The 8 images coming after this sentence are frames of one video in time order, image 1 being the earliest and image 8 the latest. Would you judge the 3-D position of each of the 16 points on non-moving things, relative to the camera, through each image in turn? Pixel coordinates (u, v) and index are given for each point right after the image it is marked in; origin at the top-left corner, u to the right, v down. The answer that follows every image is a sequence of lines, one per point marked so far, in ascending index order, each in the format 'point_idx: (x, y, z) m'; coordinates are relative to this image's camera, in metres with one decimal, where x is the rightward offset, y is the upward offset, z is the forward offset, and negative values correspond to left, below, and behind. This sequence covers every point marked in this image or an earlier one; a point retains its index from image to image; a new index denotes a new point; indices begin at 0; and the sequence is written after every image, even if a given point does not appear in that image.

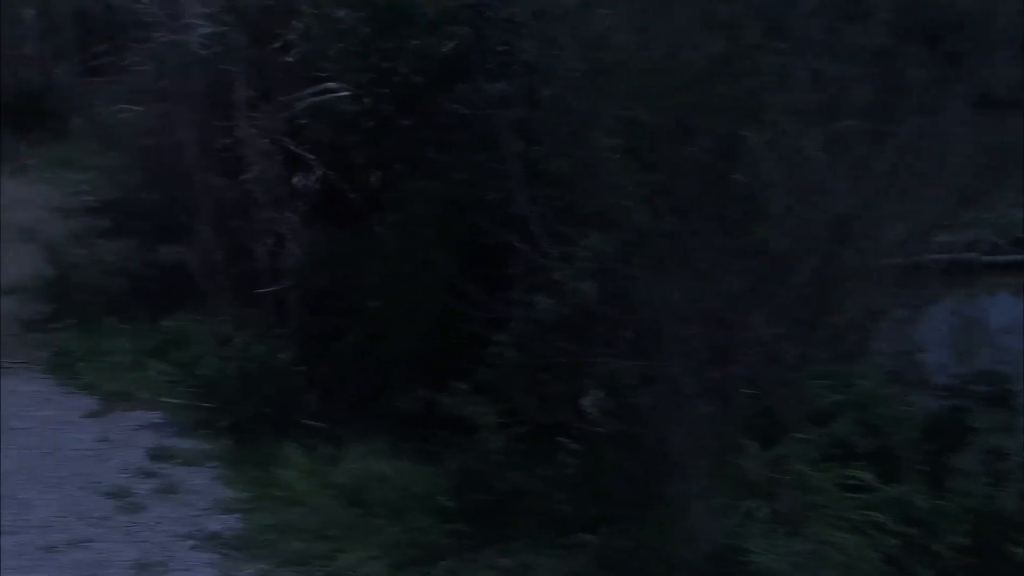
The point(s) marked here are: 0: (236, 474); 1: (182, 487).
0: (-1.3, -0.9, +5.2) m
1: (-1.5, -0.9, +5.1) m
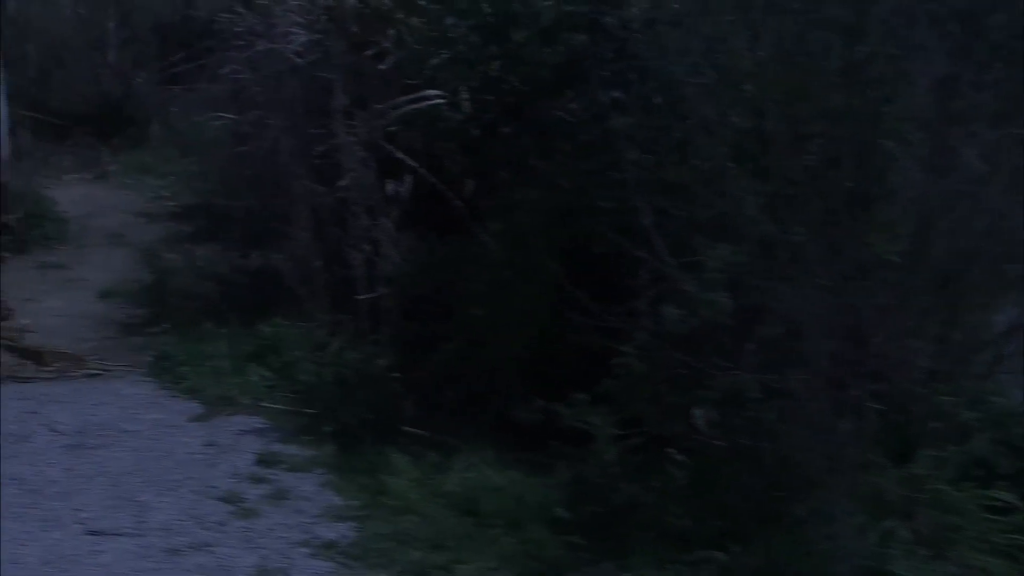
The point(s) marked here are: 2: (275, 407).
0: (-0.8, -0.9, +5.2) m
1: (-1.0, -0.9, +5.1) m
2: (-1.4, -0.7, +6.6) m
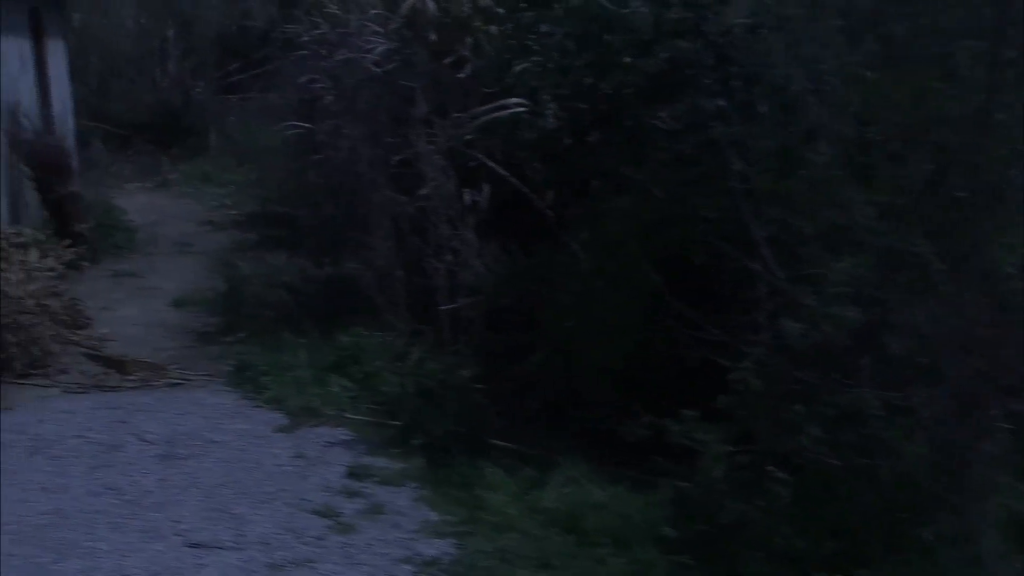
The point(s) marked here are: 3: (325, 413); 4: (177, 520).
0: (-0.3, -1.0, +5.2) m
1: (-0.6, -1.0, +5.0) m
2: (-0.9, -0.8, +6.5) m
3: (-1.1, -0.7, +6.6) m
4: (-1.5, -1.0, +4.8) m
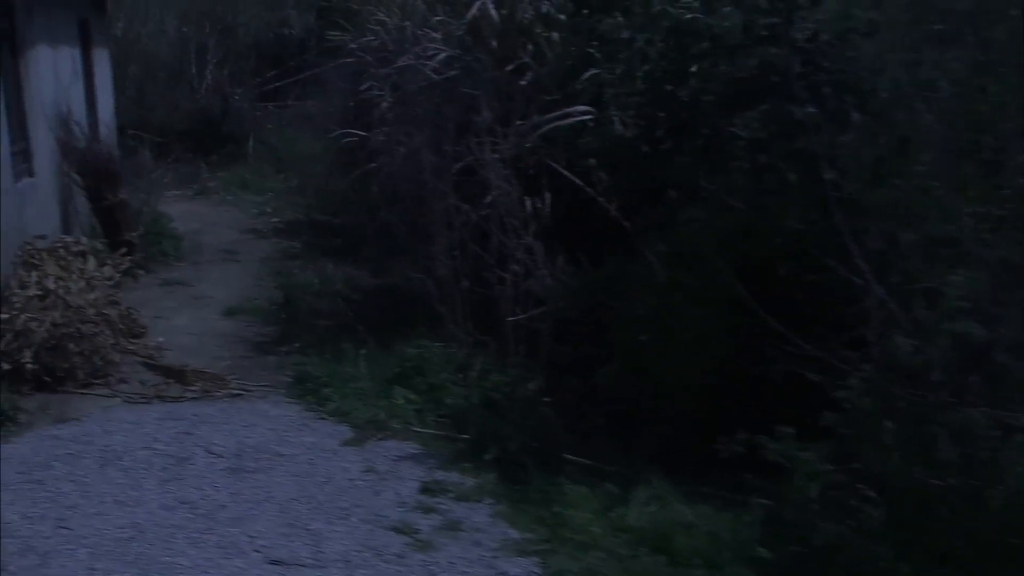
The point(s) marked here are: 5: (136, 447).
0: (0.0, -1.0, +5.1) m
1: (-0.2, -1.0, +4.9) m
2: (-0.5, -0.8, +6.4) m
3: (-0.7, -0.8, +6.5) m
4: (-1.1, -1.1, +4.8) m
5: (-2.0, -0.9, +6.0) m
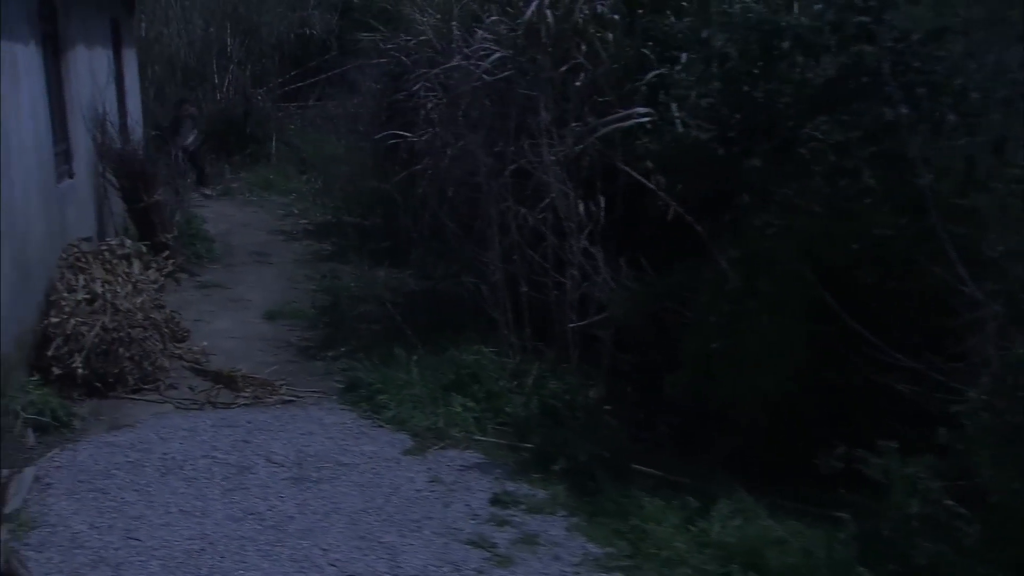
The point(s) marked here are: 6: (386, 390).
0: (+0.4, -1.0, +4.9) m
1: (+0.1, -1.1, +4.8) m
2: (-0.1, -0.9, +6.3) m
3: (-0.3, -0.8, +6.4) m
4: (-0.8, -1.1, +4.6) m
5: (-1.7, -0.9, +5.9) m
6: (-0.8, -0.6, +7.1) m
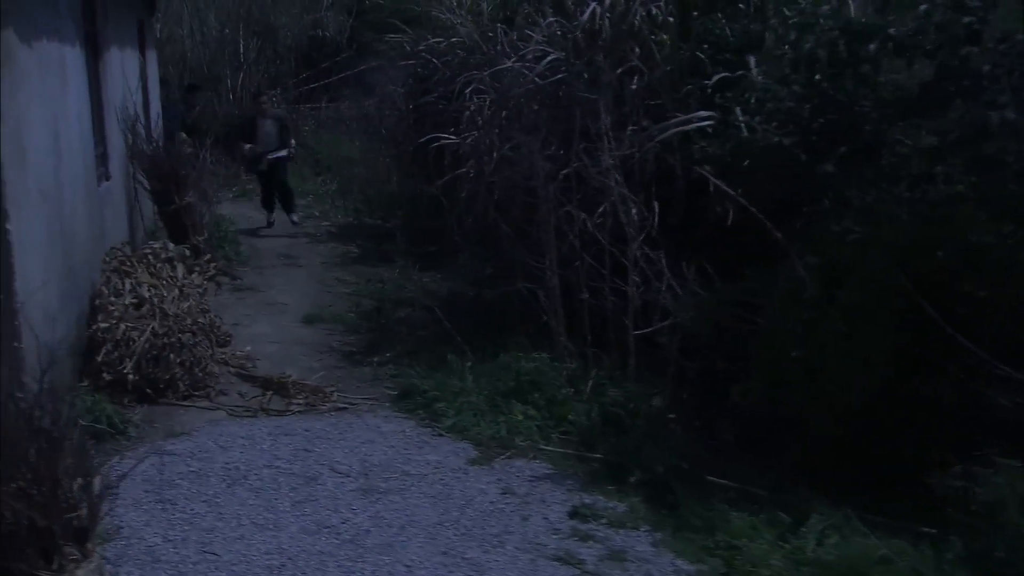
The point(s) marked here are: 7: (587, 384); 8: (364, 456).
0: (+0.7, -1.1, +4.8) m
1: (+0.5, -1.1, +4.7) m
2: (+0.2, -0.9, +6.1) m
3: (0.0, -0.9, +6.2) m
4: (-0.4, -1.1, +4.5) m
5: (-1.3, -0.9, +5.8) m
6: (-0.4, -0.7, +6.9) m
7: (+0.5, -0.6, +7.0) m
8: (-0.8, -0.9, +6.0) m
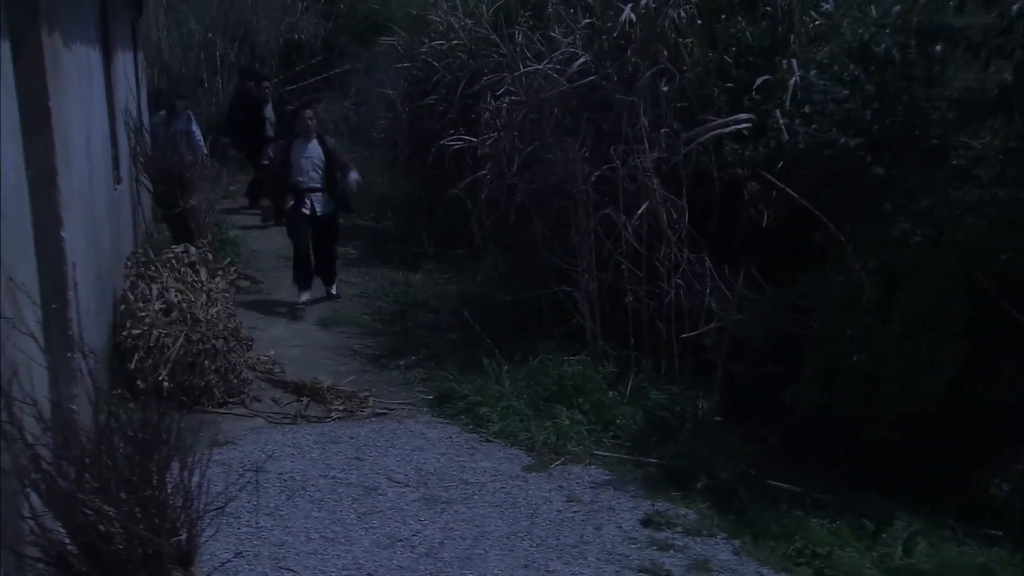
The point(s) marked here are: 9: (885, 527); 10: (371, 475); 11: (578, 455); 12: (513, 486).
0: (+1.0, -1.1, +4.7) m
1: (+0.8, -1.1, +4.6) m
2: (+0.5, -0.9, +6.1) m
3: (+0.3, -0.9, +6.2) m
4: (-0.1, -1.1, +4.4) m
5: (-1.0, -0.9, +5.6) m
6: (-0.2, -0.7, +6.8) m
7: (+0.7, -0.6, +6.9) m
8: (-0.5, -0.9, +5.9) m
9: (+1.6, -1.0, +4.9) m
10: (-0.7, -0.9, +5.7) m
11: (+0.4, -0.9, +6.1) m
12: (0.0, -1.0, +5.6) m
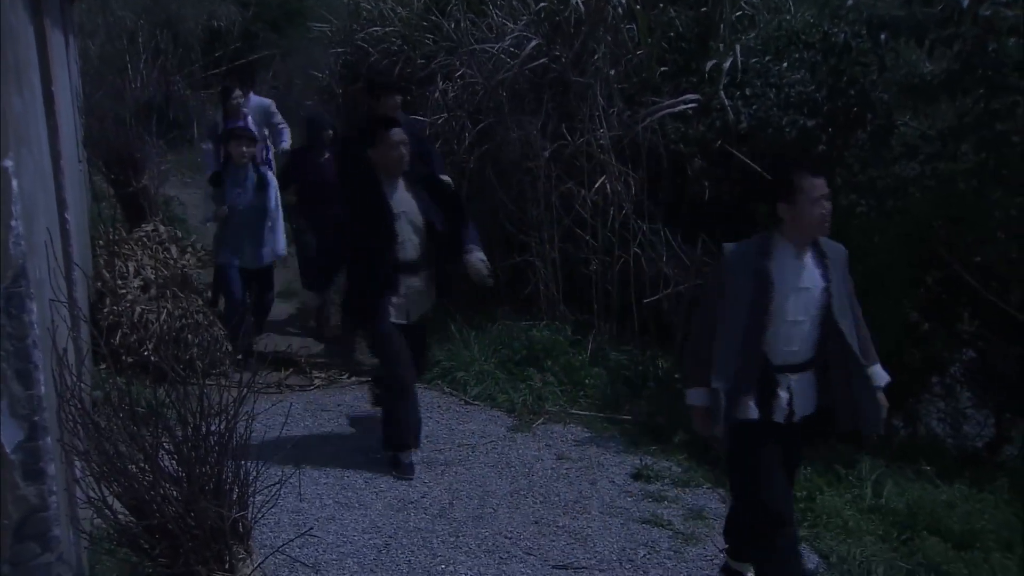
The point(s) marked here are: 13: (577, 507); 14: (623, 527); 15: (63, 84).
0: (+1.1, -1.0, +5.2) m
1: (+0.9, -1.0, +5.1) m
2: (+0.4, -0.7, +6.5) m
3: (+0.2, -0.7, +6.6) m
4: (0.0, -1.1, +4.8) m
5: (-1.0, -0.8, +5.9) m
6: (-0.3, -0.5, +7.2) m
7: (+0.5, -0.4, +7.4) m
8: (-0.6, -0.8, +6.2) m
9: (+1.6, -0.9, +5.4) m
10: (-0.8, -0.8, +6.0) m
11: (+0.3, -0.7, +6.5) m
12: (-0.1, -0.9, +6.0) m
13: (+0.3, -1.0, +5.1) m
14: (+0.5, -1.0, +4.9) m
15: (-2.6, +1.2, +6.4) m
